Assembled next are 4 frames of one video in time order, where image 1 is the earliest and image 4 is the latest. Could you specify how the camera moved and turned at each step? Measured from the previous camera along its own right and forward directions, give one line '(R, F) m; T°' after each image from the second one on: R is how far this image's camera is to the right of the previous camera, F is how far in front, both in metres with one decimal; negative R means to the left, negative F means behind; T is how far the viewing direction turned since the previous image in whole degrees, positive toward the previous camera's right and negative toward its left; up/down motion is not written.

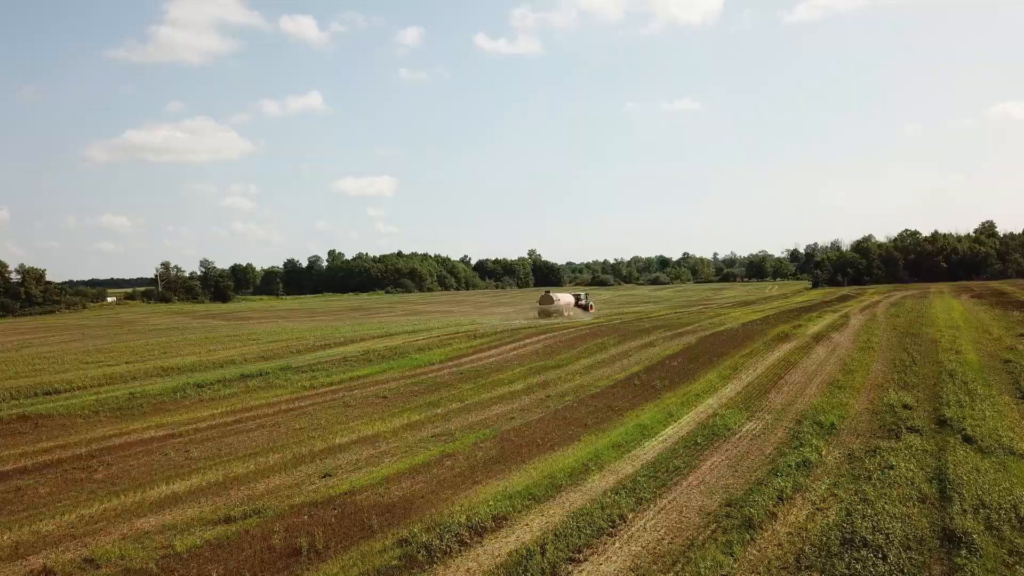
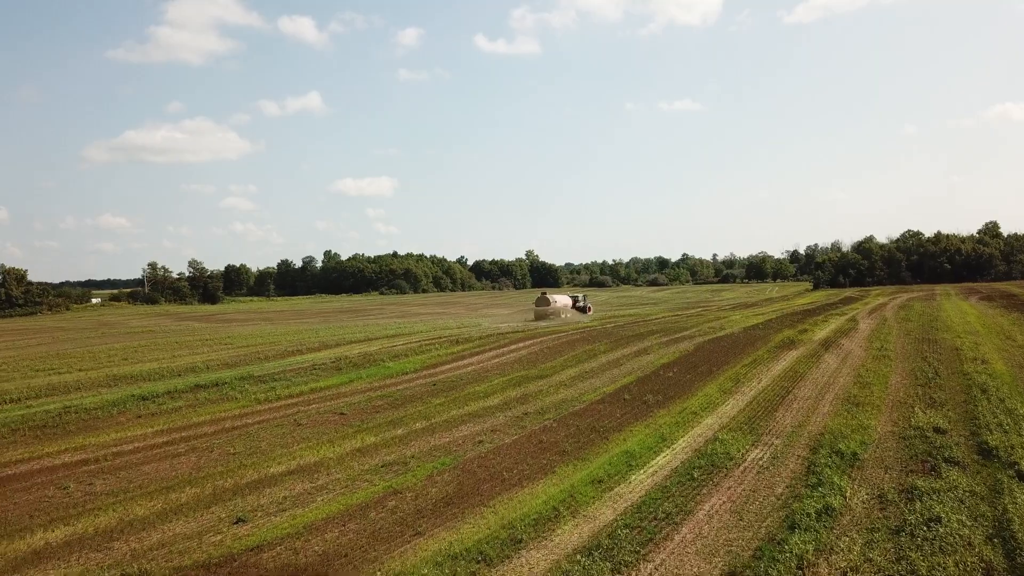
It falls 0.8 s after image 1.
(+0.7, +2.0) m; 0°
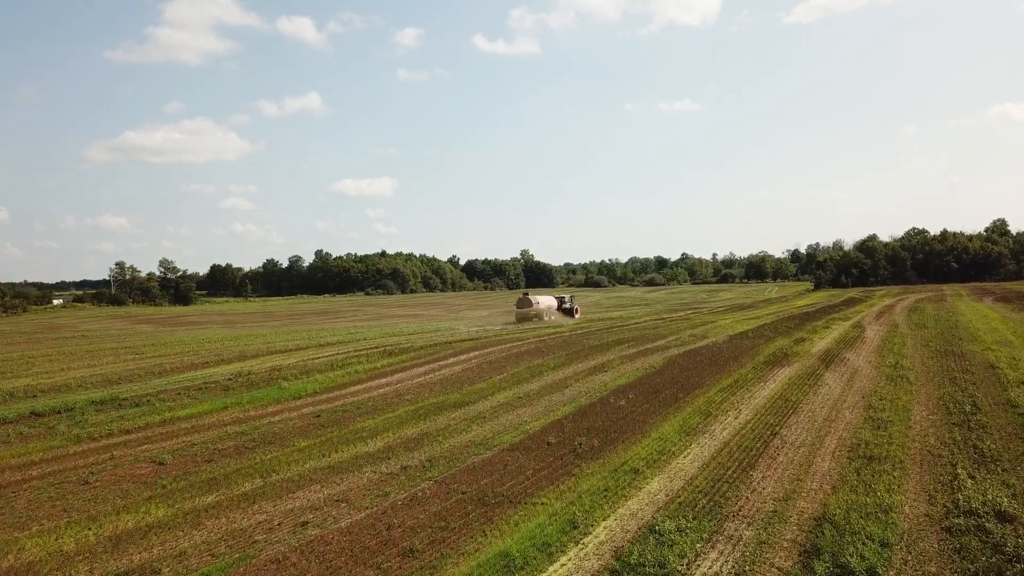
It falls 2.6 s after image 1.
(+2.4, +4.4) m; 0°
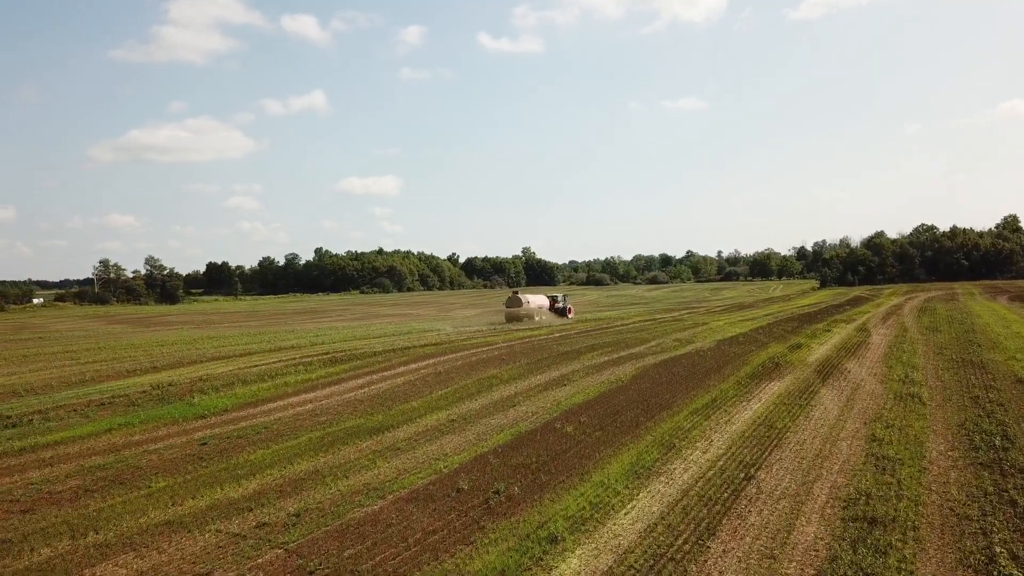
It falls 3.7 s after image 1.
(+1.6, +2.6) m; -1°
